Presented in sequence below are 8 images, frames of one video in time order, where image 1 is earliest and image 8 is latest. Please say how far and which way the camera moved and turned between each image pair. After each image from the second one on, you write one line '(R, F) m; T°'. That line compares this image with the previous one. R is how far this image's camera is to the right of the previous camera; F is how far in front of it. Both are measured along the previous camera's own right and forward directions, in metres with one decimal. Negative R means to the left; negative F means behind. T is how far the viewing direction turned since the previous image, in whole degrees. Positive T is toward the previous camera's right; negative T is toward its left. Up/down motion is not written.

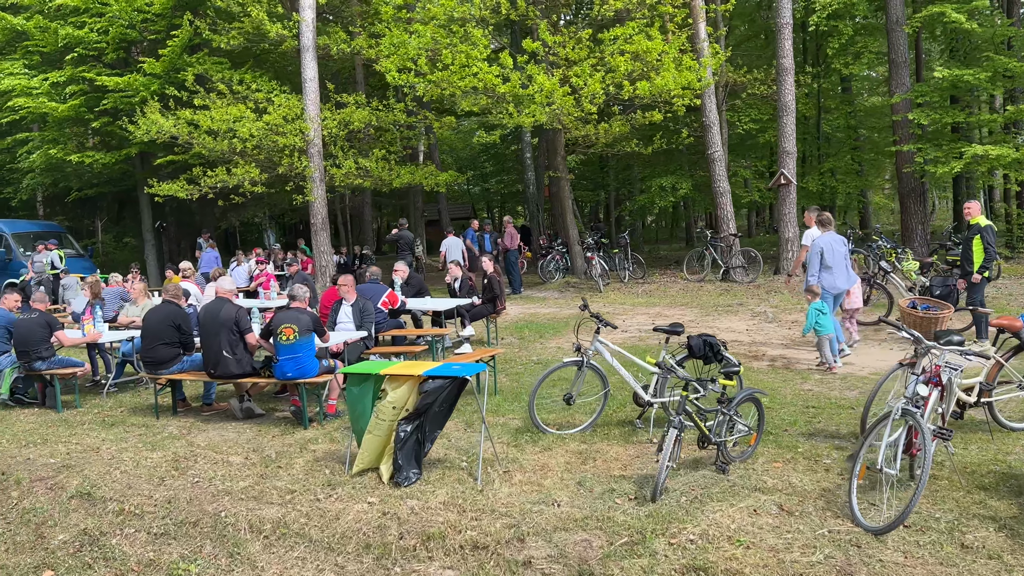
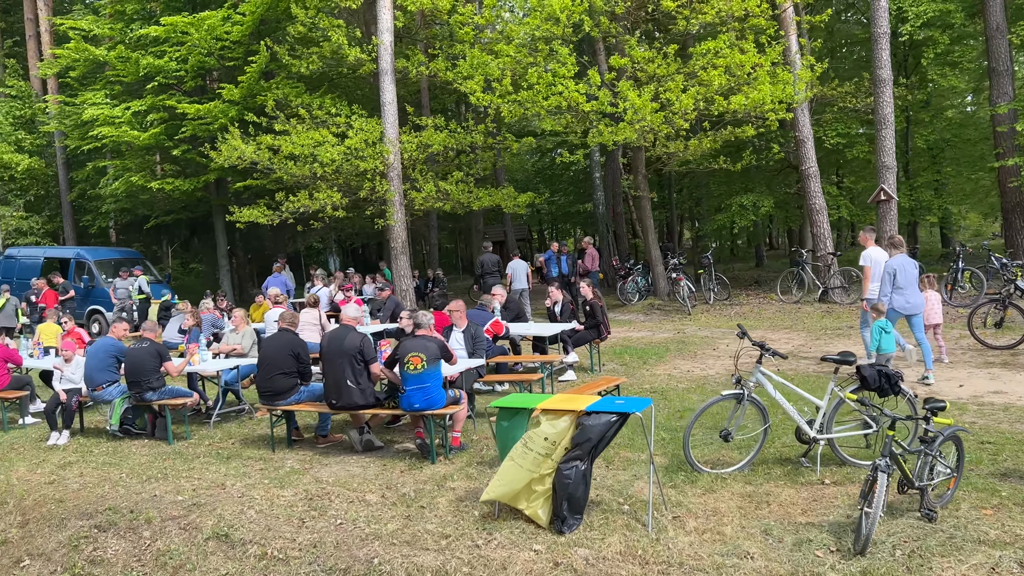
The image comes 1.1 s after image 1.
(-0.7, +0.4) m; -3°
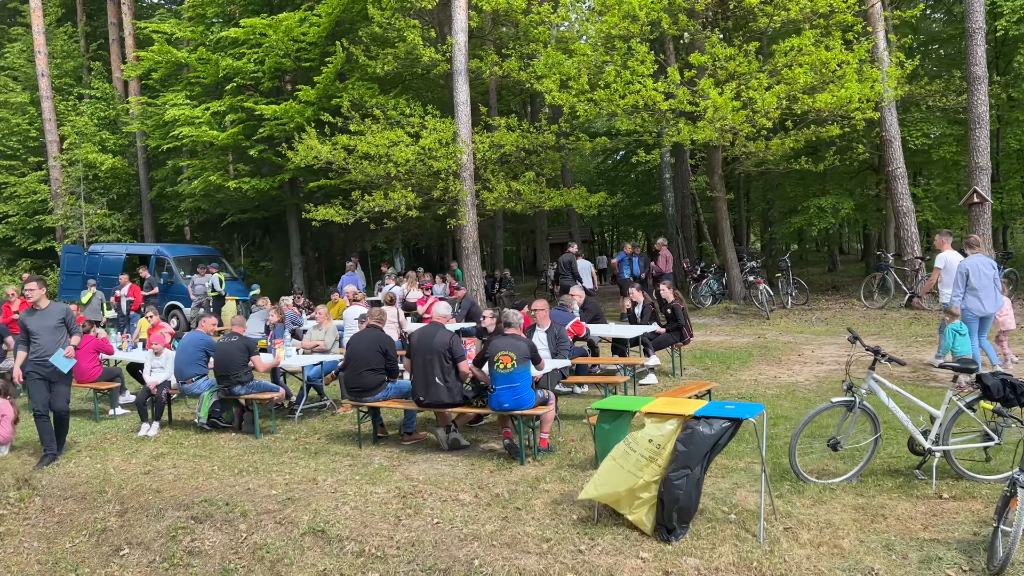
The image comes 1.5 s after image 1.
(-0.3, +0.1) m; -4°
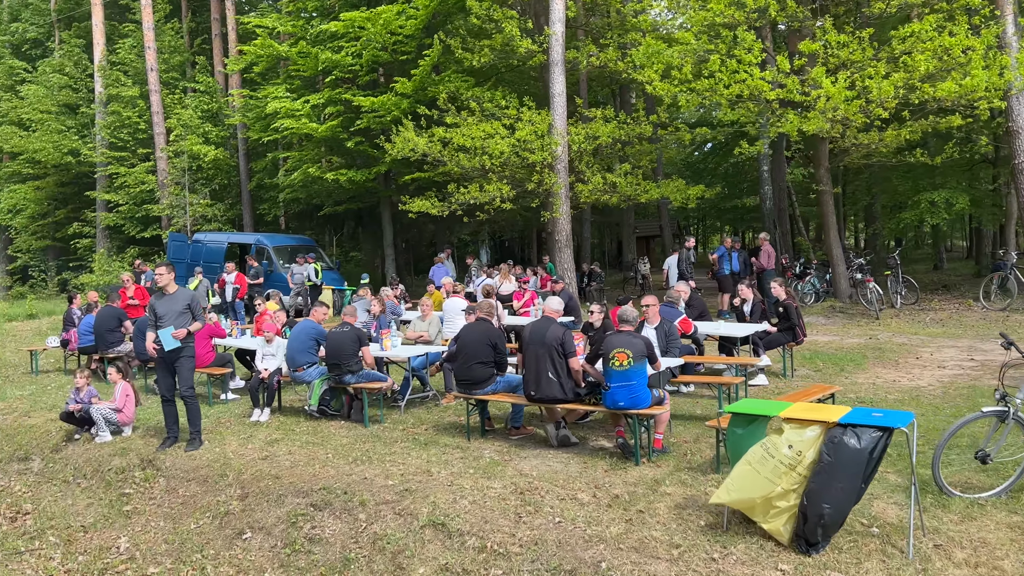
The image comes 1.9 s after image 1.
(-0.3, +0.1) m; -6°
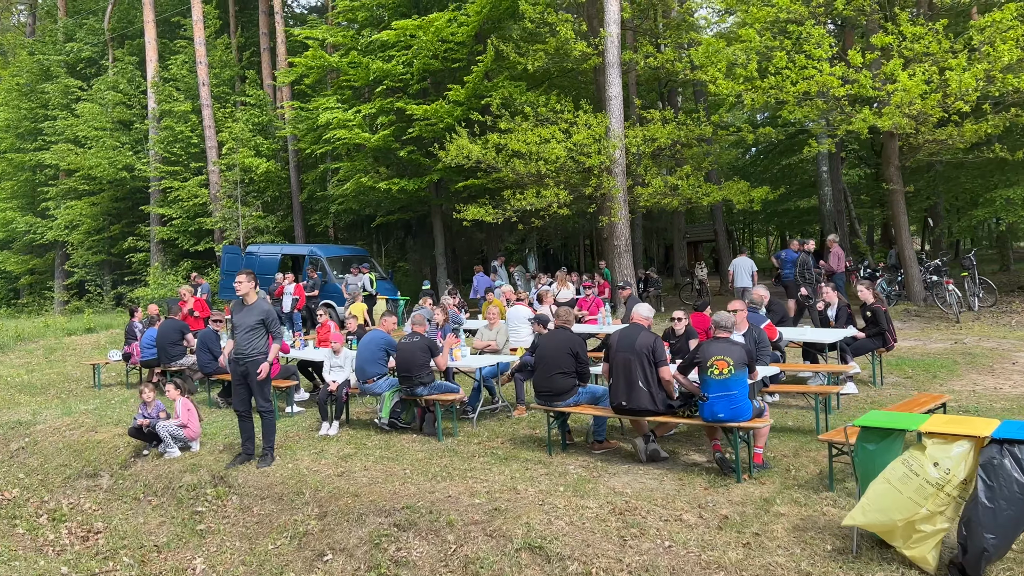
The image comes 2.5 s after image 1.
(-0.4, +0.3) m; -3°
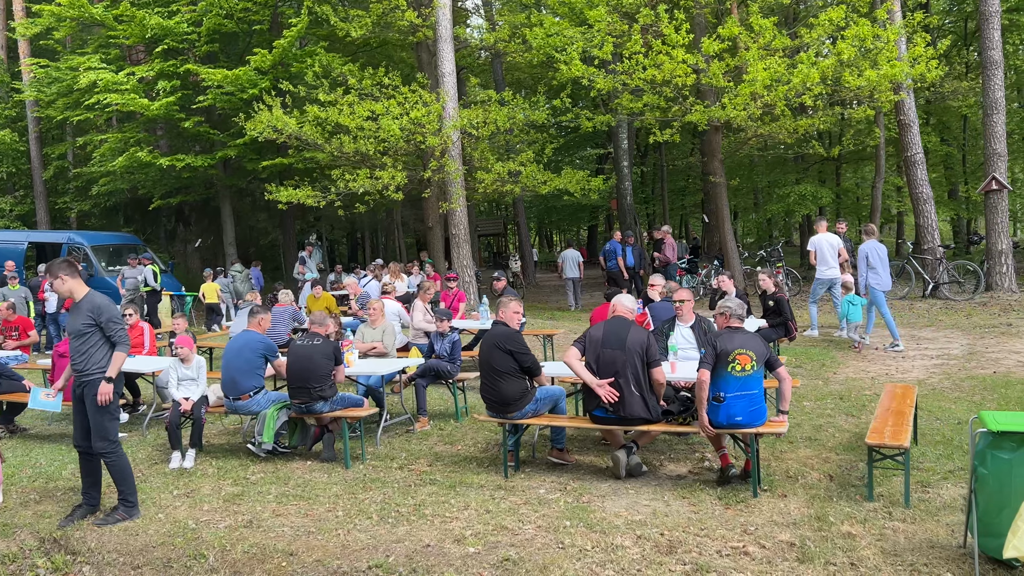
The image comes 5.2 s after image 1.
(-1.3, +1.4) m; +17°
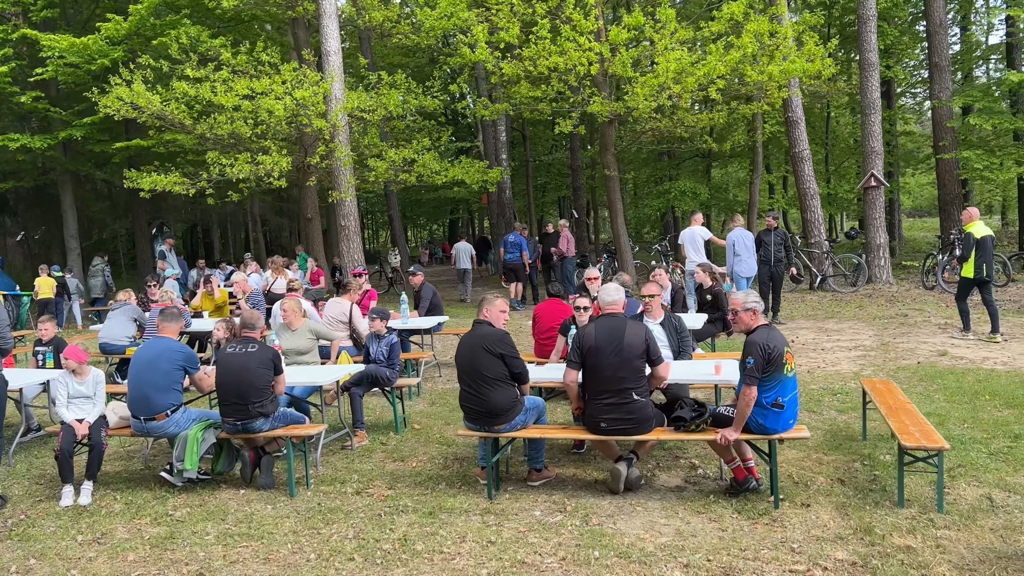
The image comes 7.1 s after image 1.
(-0.9, +0.8) m; +11°
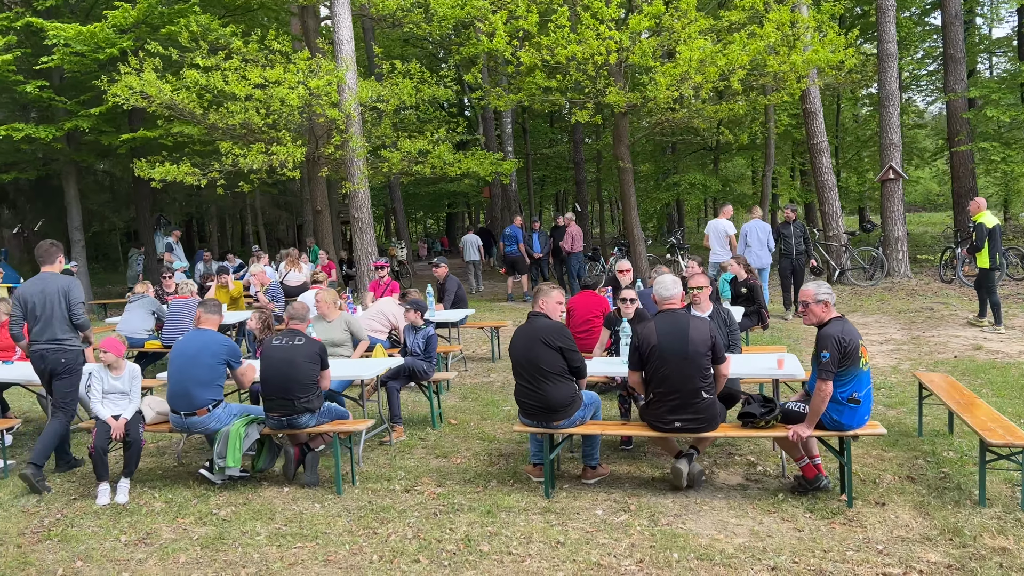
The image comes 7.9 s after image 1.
(-0.4, +0.2) m; +1°
